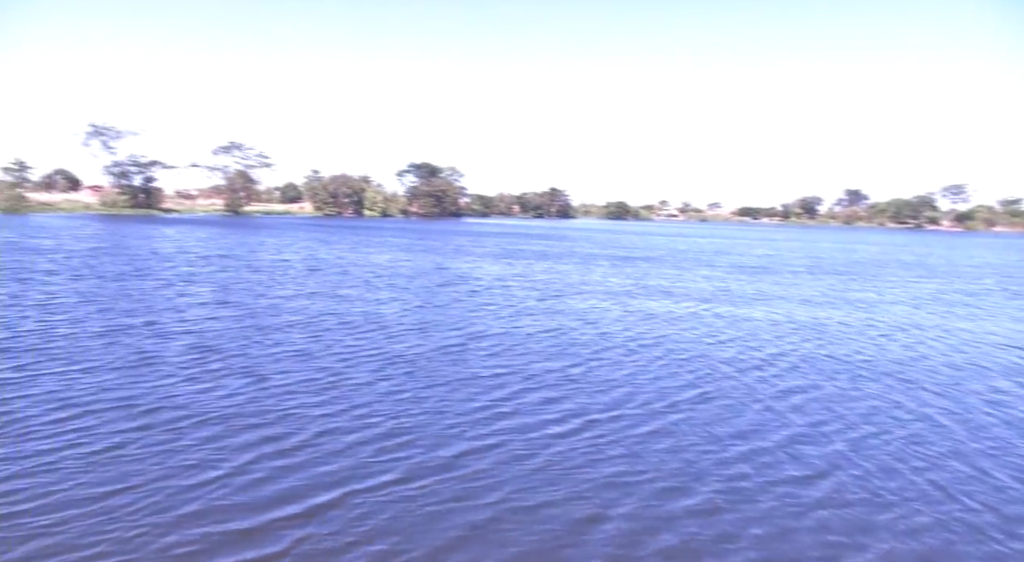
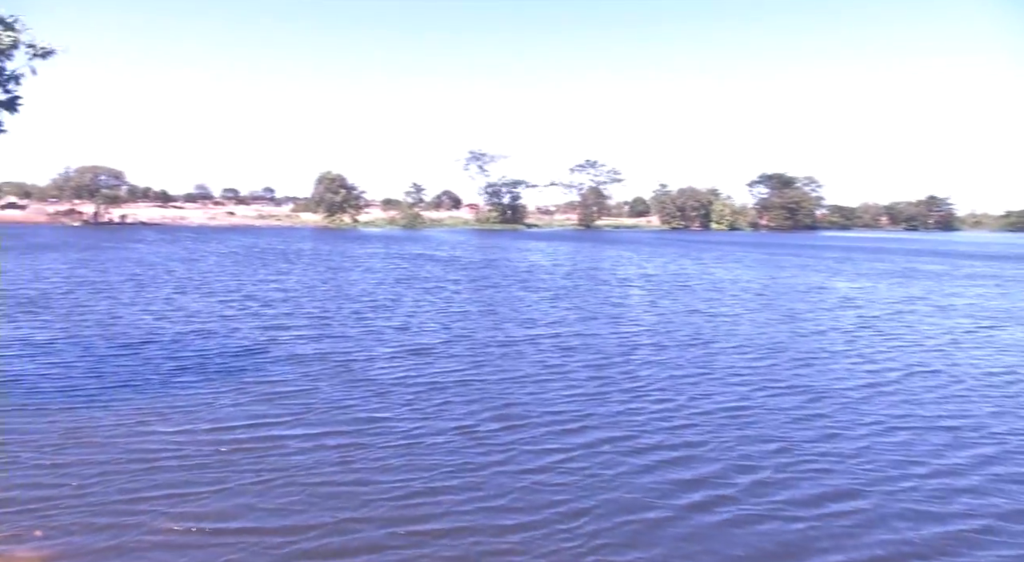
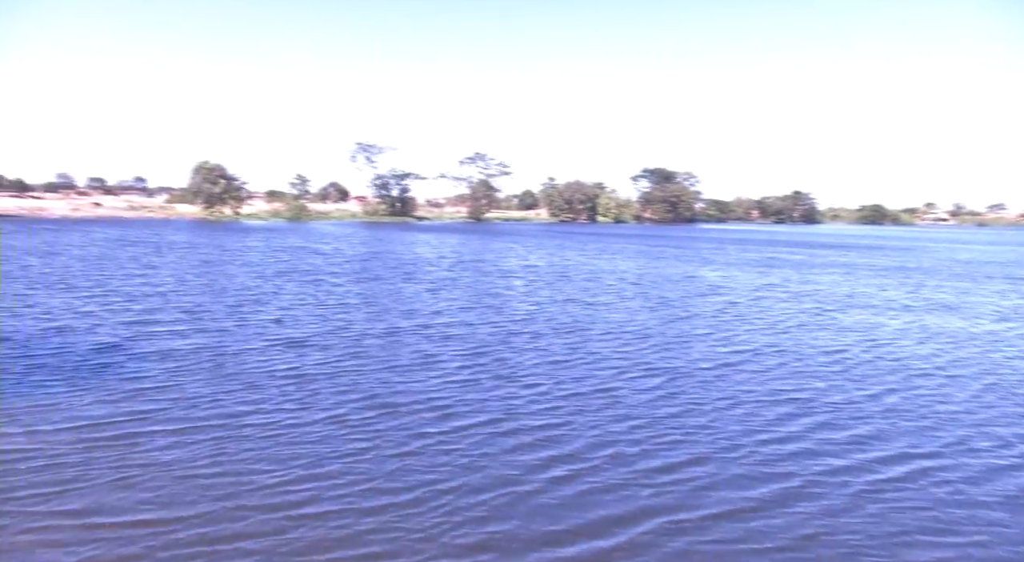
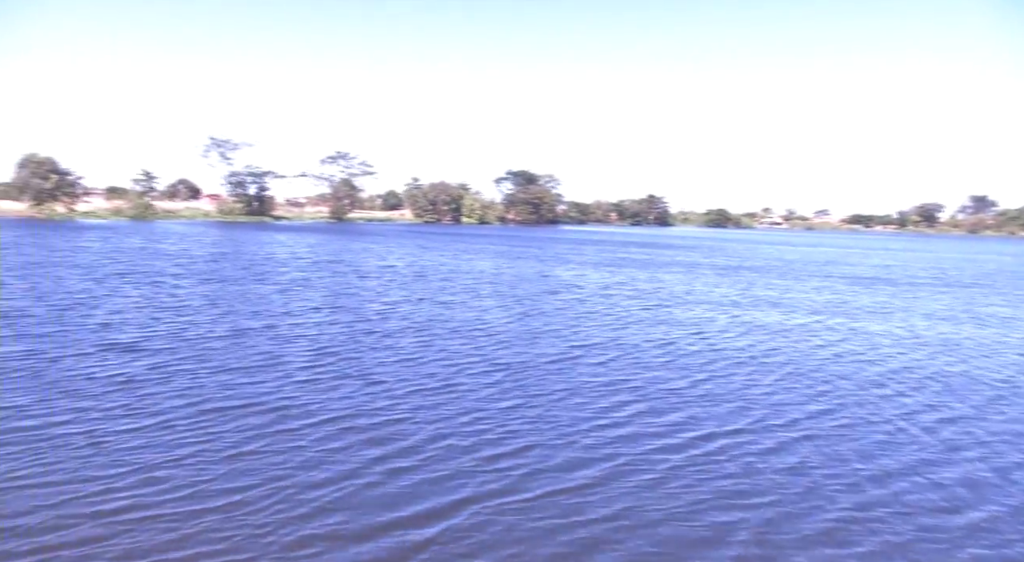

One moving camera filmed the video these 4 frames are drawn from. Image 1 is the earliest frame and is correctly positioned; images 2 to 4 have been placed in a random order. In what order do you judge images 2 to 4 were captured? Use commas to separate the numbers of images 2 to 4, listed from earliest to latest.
4, 3, 2
